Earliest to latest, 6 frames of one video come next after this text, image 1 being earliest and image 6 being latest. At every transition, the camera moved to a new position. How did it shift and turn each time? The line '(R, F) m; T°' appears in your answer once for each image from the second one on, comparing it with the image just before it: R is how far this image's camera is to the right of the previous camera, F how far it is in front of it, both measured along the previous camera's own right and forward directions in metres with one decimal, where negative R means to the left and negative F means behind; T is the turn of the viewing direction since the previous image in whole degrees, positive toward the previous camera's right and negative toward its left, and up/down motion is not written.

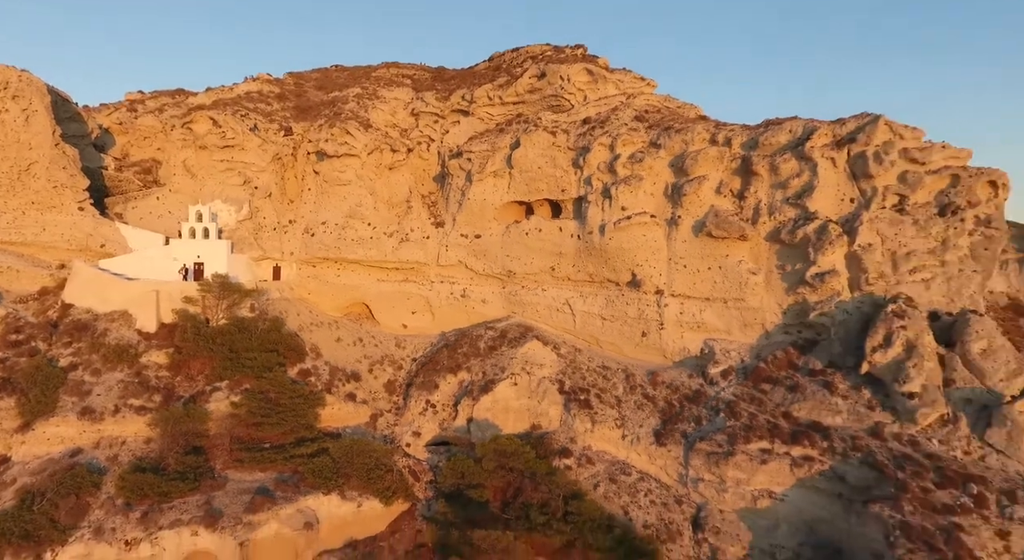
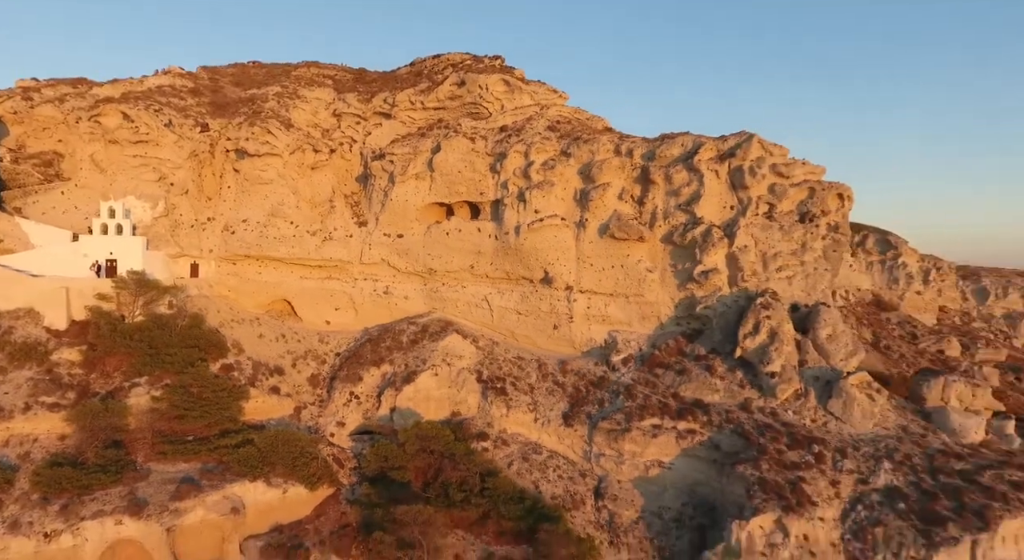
(+0.1, -1.2) m; +8°
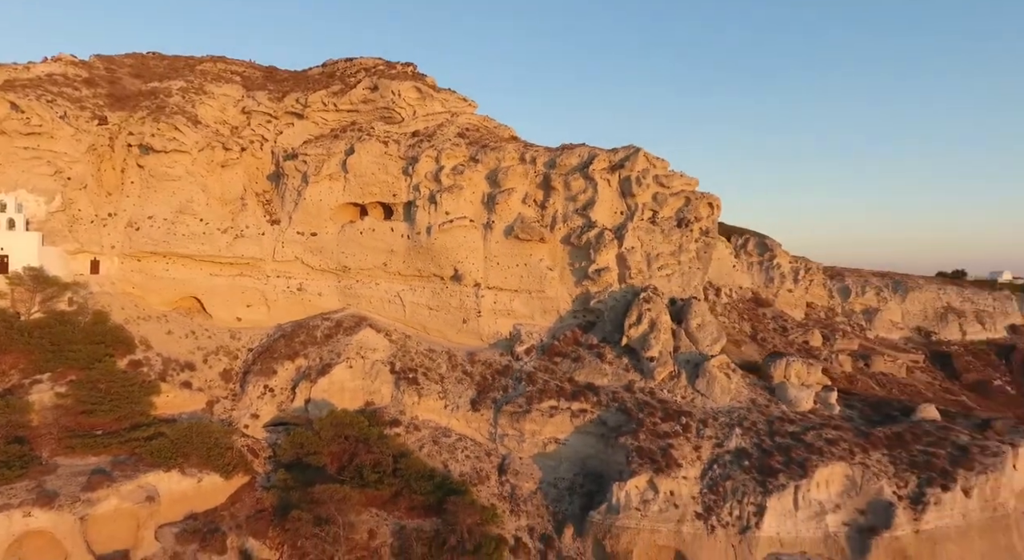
(+0.1, -1.4) m; +9°
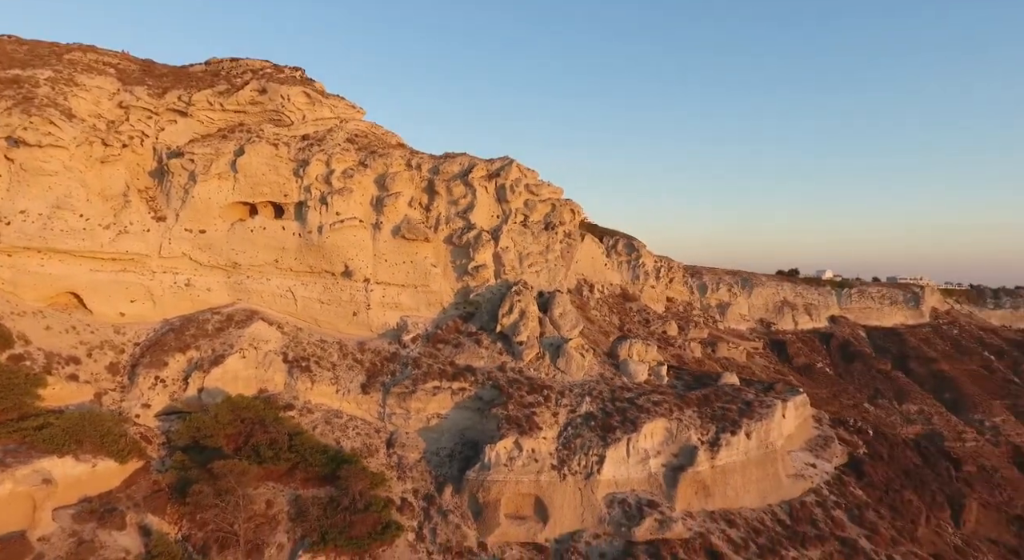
(+0.1, -2.5) m; +12°
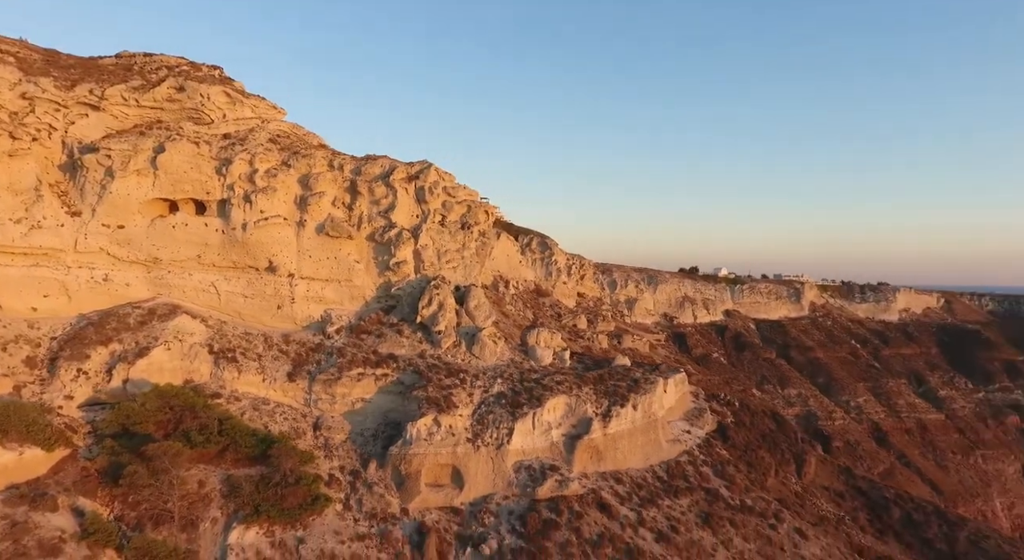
(0.0, -2.2) m; +9°
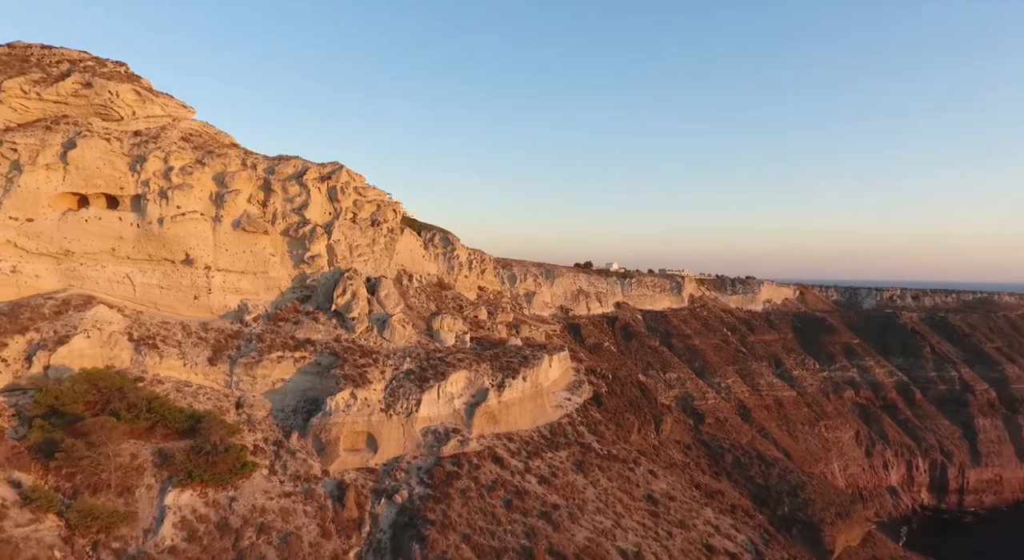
(-0.3, -3.4) m; +11°
